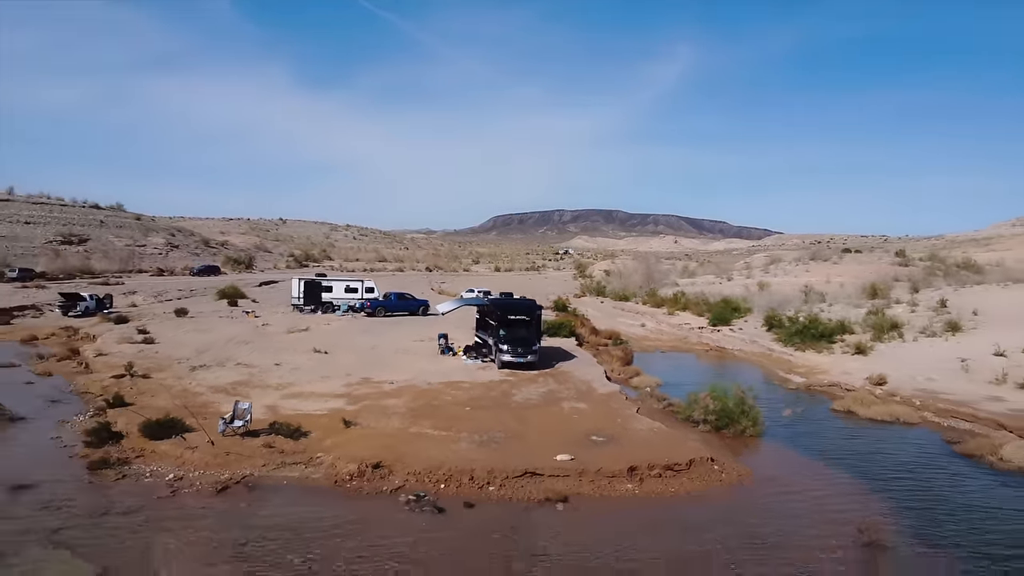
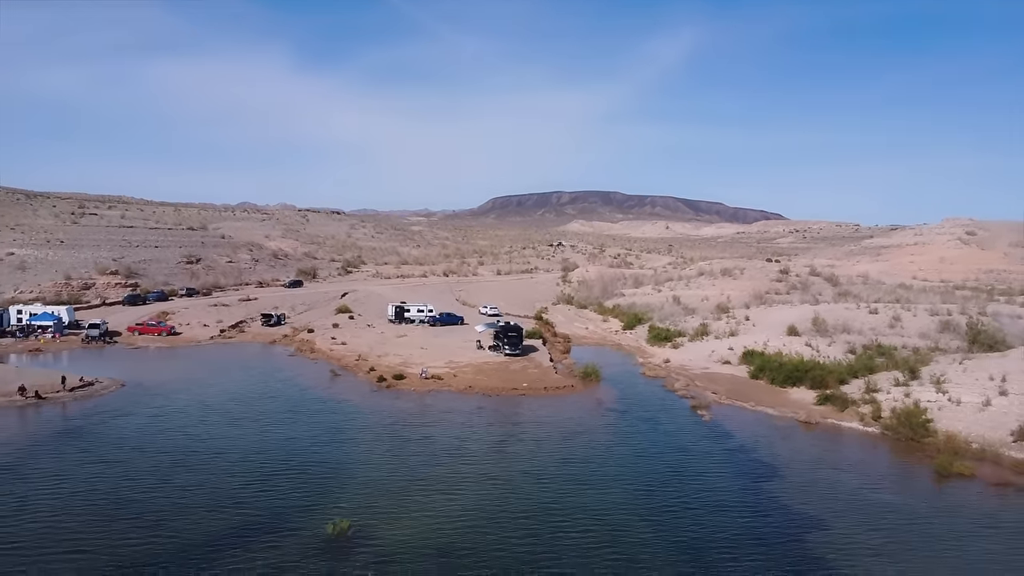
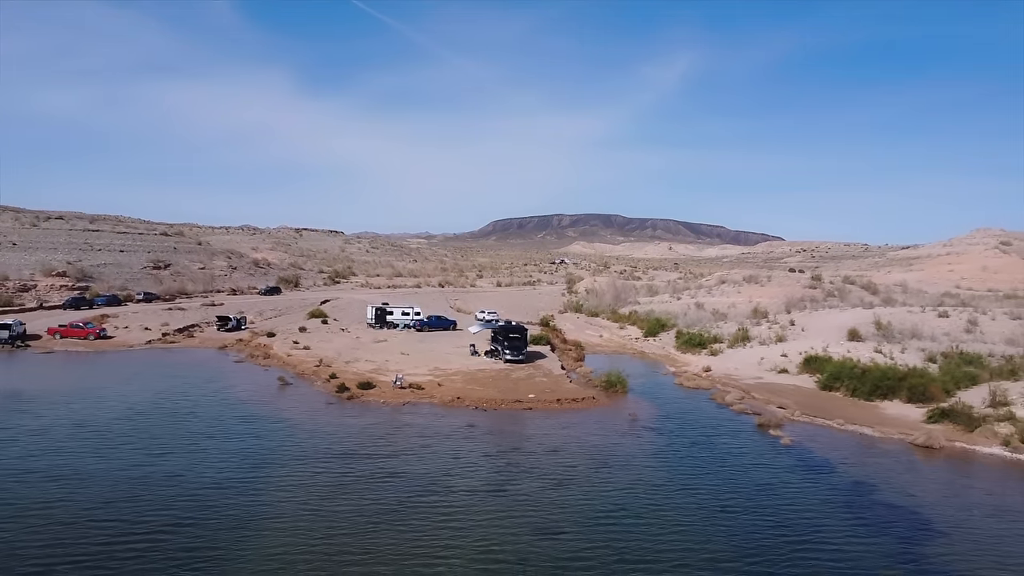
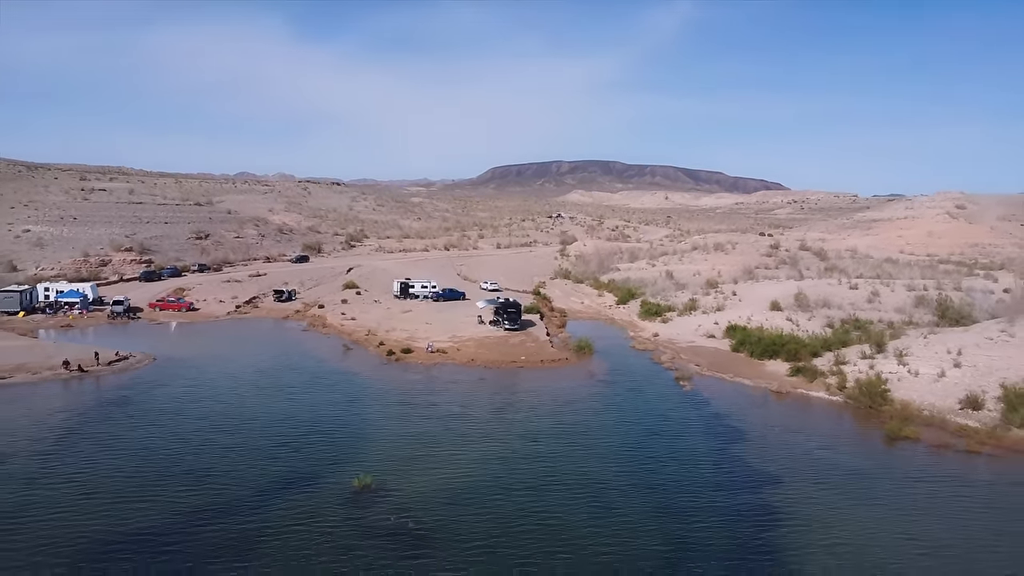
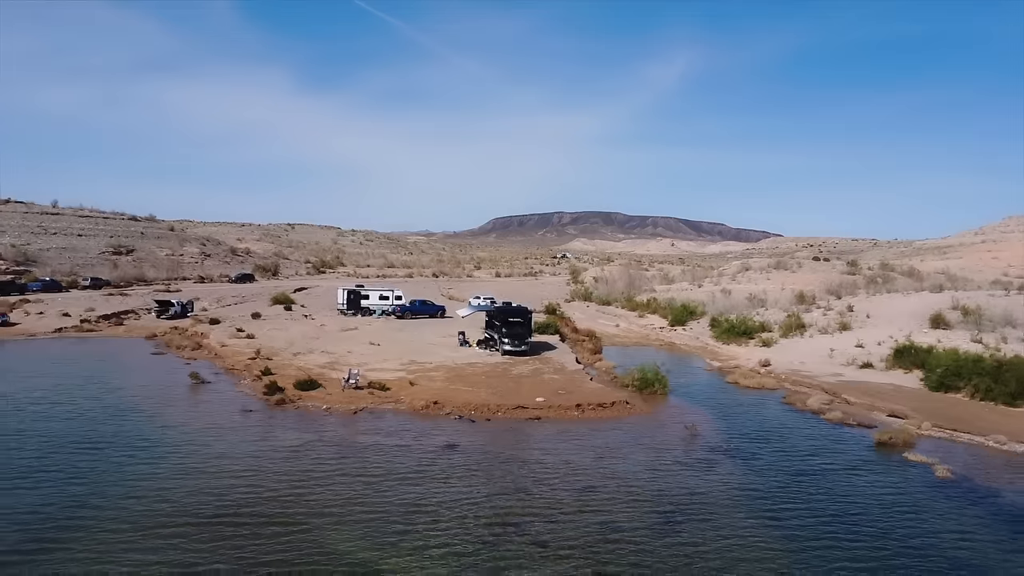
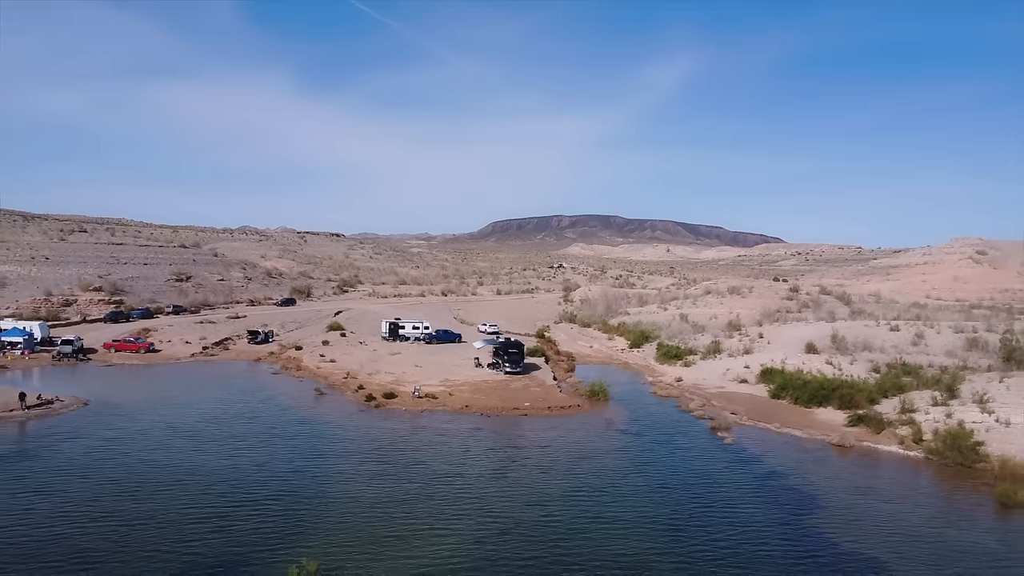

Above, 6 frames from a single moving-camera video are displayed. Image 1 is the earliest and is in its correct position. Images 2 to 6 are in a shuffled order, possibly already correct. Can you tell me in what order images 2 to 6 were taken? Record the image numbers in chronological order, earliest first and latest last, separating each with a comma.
5, 3, 6, 2, 4
